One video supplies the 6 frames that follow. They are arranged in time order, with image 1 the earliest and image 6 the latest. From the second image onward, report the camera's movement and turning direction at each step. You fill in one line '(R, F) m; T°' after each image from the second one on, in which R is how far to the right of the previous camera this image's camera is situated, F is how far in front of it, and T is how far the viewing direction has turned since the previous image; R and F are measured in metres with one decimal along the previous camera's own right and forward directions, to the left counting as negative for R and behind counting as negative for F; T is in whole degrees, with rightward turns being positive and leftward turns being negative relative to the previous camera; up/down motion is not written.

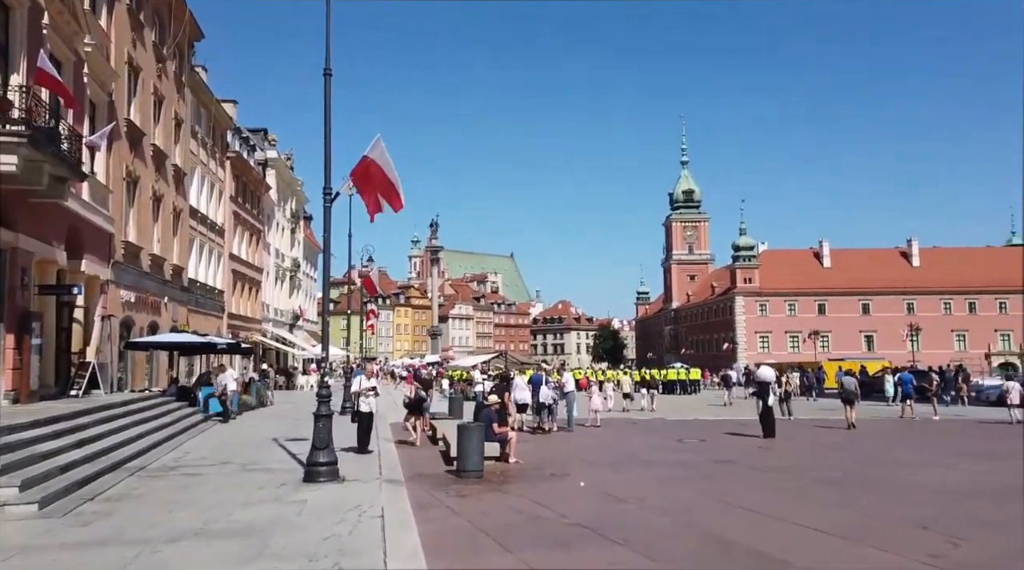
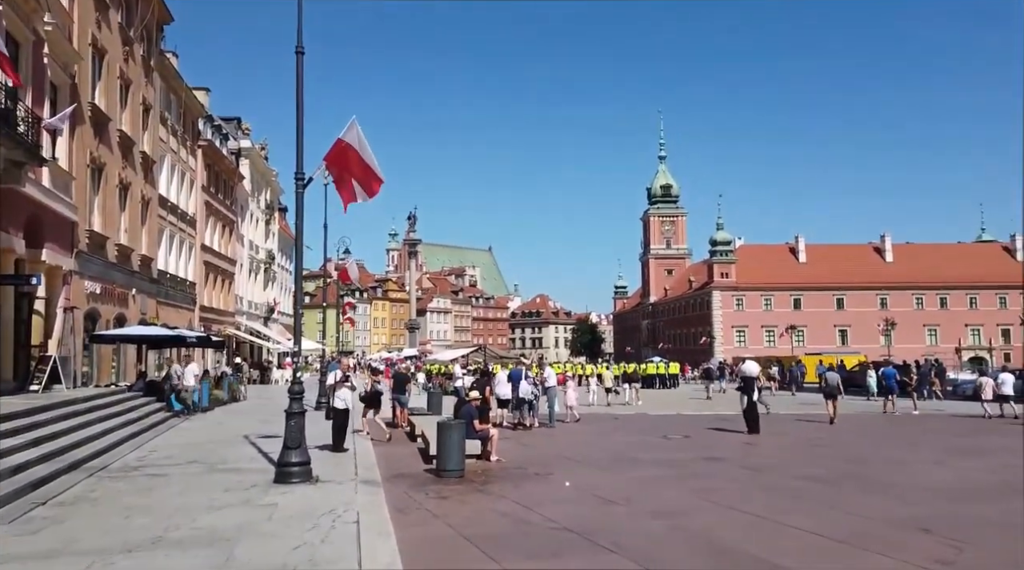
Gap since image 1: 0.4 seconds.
(-0.1, +0.6) m; +2°
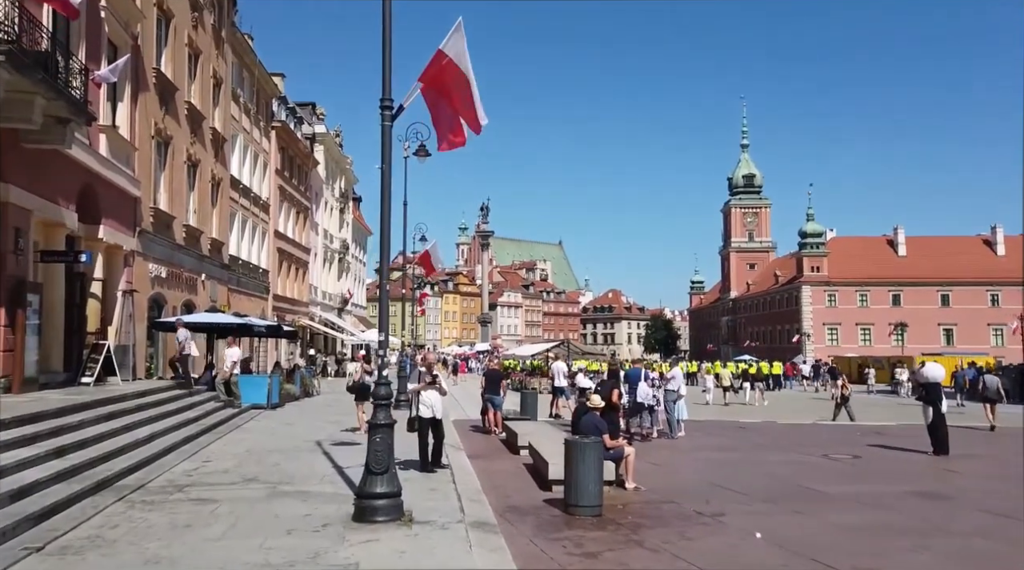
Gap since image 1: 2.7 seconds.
(-1.0, +3.1) m; -5°
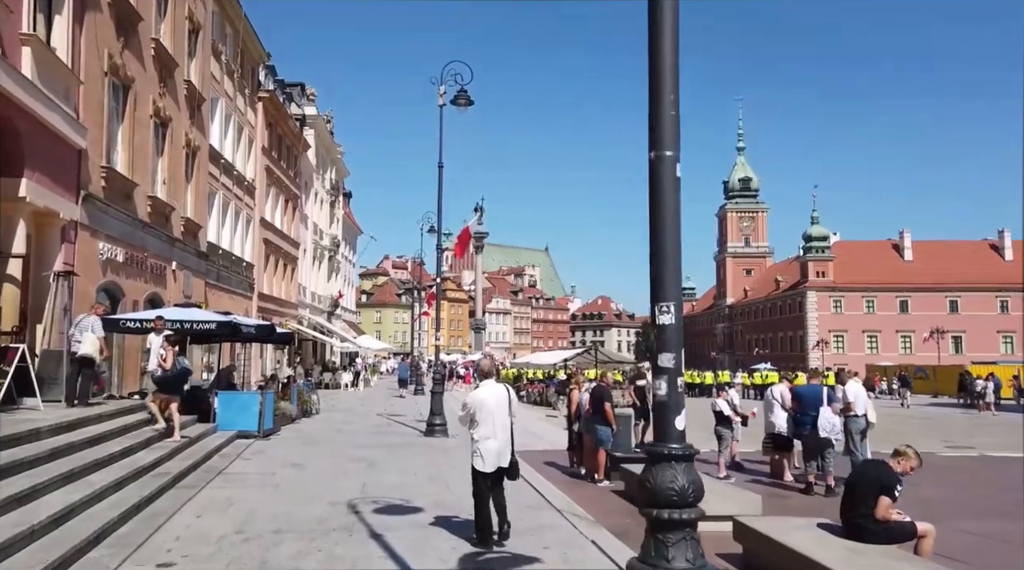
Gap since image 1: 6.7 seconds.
(-2.0, +5.8) m; +1°
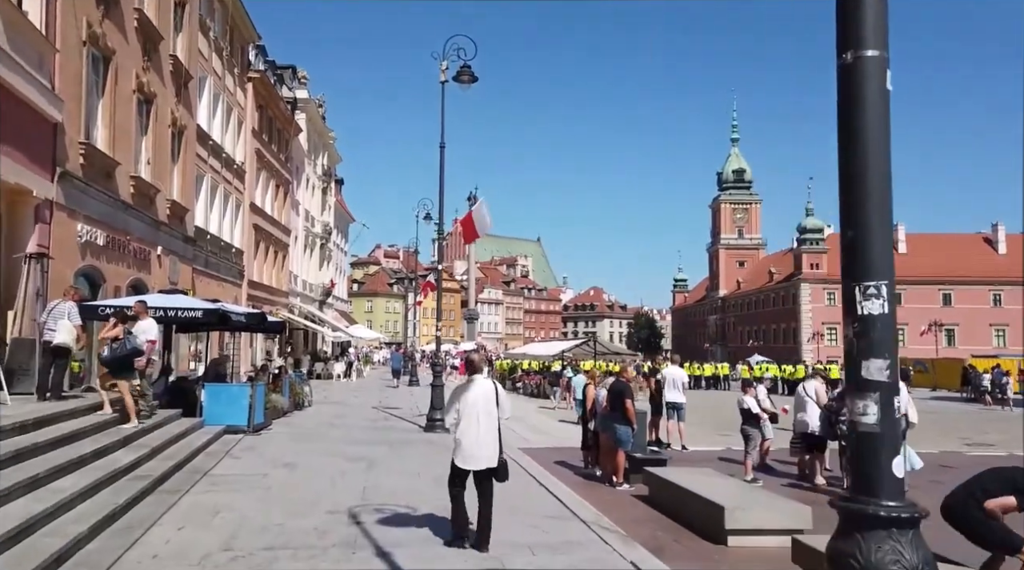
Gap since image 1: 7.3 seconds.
(-0.3, +1.0) m; +1°
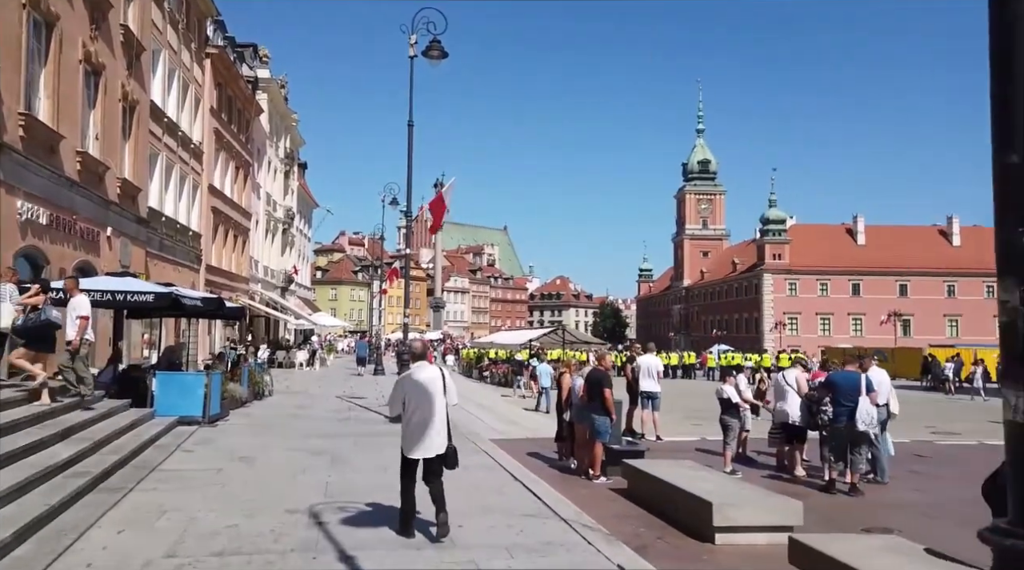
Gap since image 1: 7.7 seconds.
(-0.1, +0.6) m; +2°
